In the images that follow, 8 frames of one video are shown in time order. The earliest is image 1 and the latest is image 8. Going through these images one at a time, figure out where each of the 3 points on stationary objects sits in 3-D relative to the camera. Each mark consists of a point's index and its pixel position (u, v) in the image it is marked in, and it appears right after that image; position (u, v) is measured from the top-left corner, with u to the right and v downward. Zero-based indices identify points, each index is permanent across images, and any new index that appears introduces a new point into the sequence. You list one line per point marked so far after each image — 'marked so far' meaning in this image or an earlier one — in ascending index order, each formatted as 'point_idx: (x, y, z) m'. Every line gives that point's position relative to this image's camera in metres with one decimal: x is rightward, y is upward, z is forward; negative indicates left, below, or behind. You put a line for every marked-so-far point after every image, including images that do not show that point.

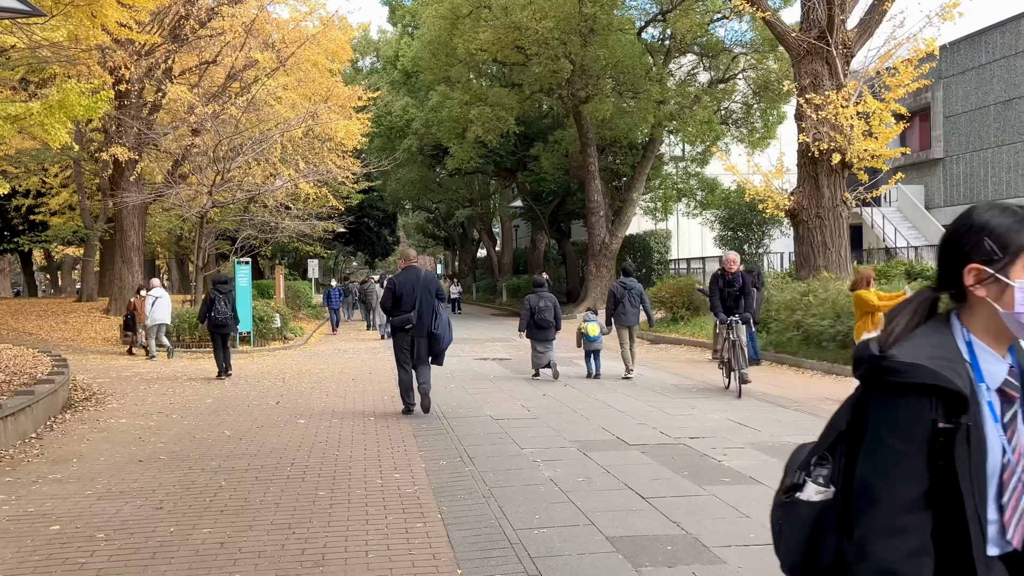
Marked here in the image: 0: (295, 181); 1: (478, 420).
0: (-4.1, +2.0, +19.3) m
1: (-0.3, -1.0, +7.8) m
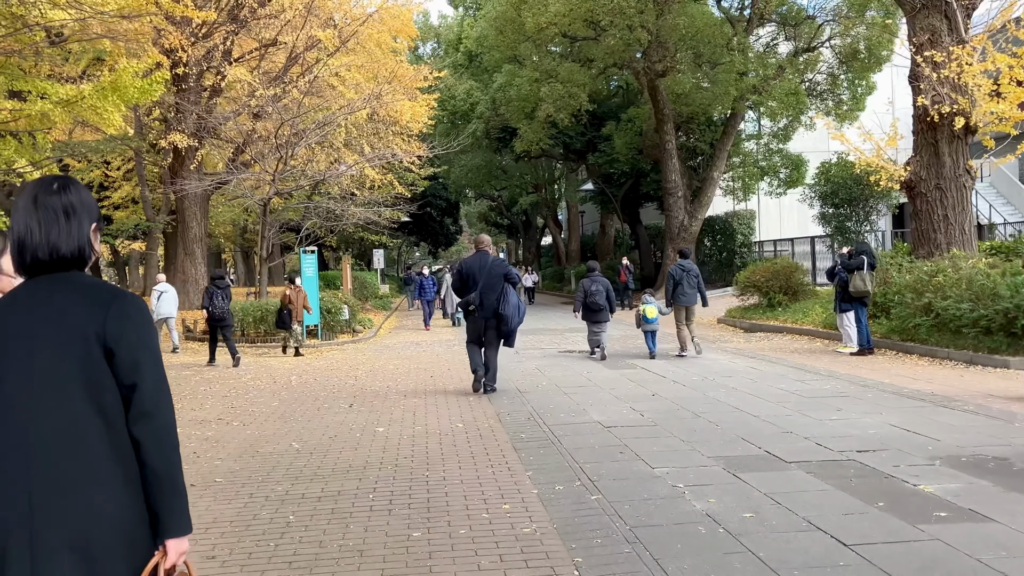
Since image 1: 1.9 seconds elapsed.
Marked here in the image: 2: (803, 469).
0: (-2.7, +2.1, +18.3) m
1: (+0.5, -0.9, +6.6) m
2: (+1.4, -0.9, +5.0) m
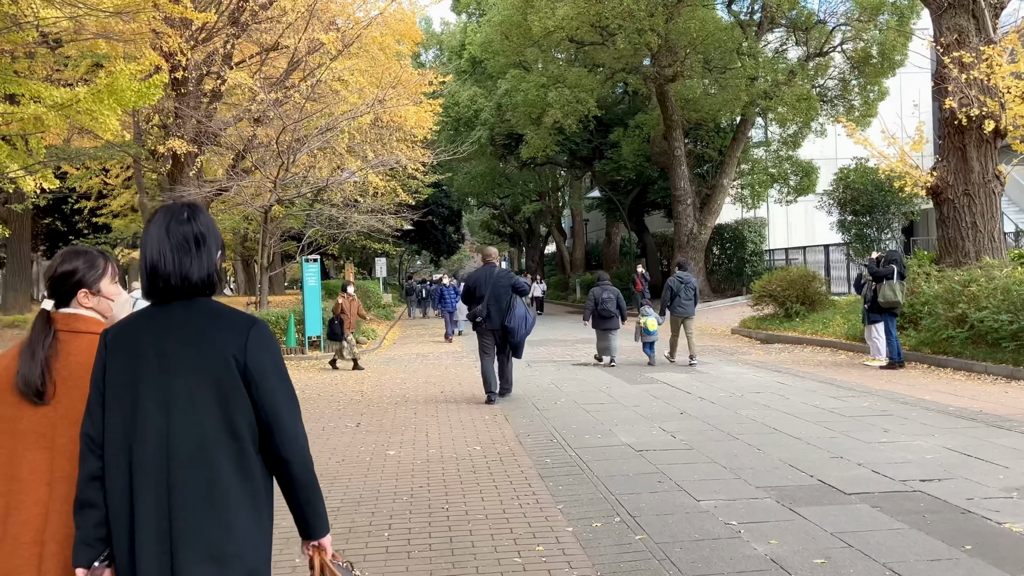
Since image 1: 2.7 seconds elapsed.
0: (-2.5, +2.0, +17.8) m
1: (+0.6, -0.9, +6.1) m
2: (+1.6, -0.9, +4.5) m
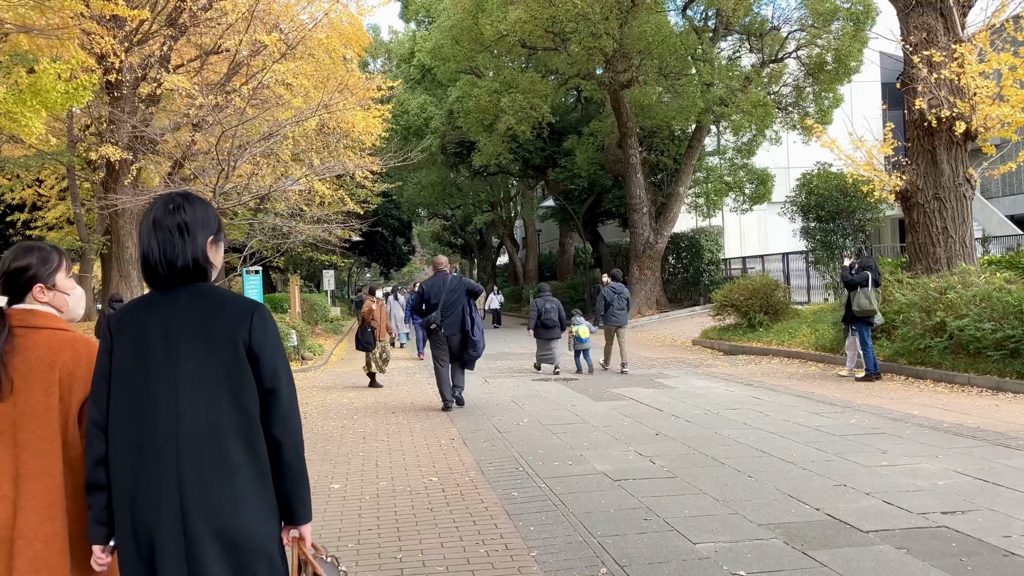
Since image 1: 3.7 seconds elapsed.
0: (-3.3, +1.8, +17.0) m
1: (+0.4, -1.0, +5.4) m
2: (+1.4, -1.0, +3.9) m
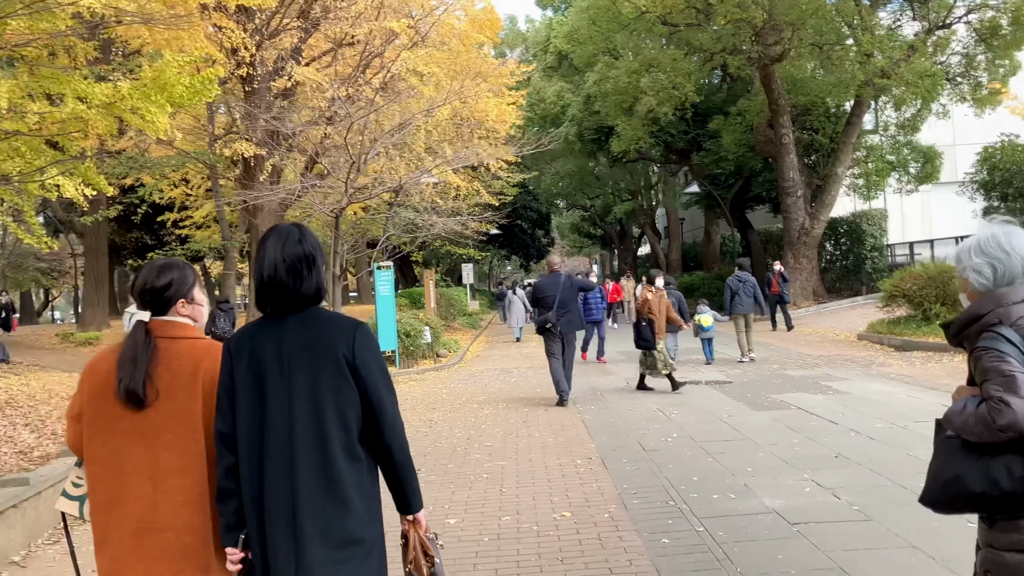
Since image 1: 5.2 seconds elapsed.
0: (-1.1, +1.8, +16.4) m
1: (+1.1, -1.0, +4.4) m
2: (+1.9, -1.0, +2.7) m
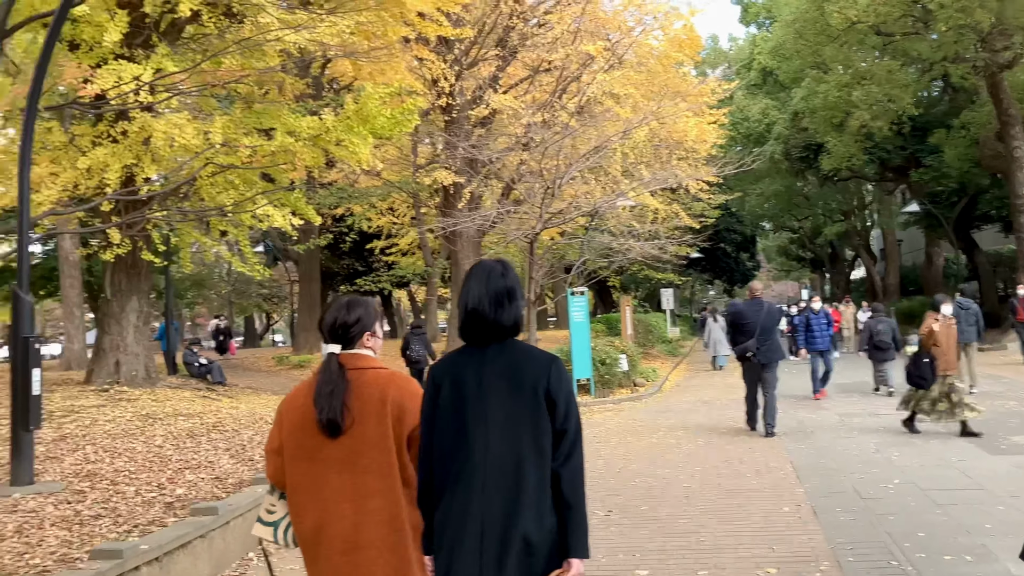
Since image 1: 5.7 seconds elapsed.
0: (+2.0, +1.4, +16.0) m
1: (+1.8, -1.1, +3.8) m
2: (+2.3, -1.0, +2.0) m
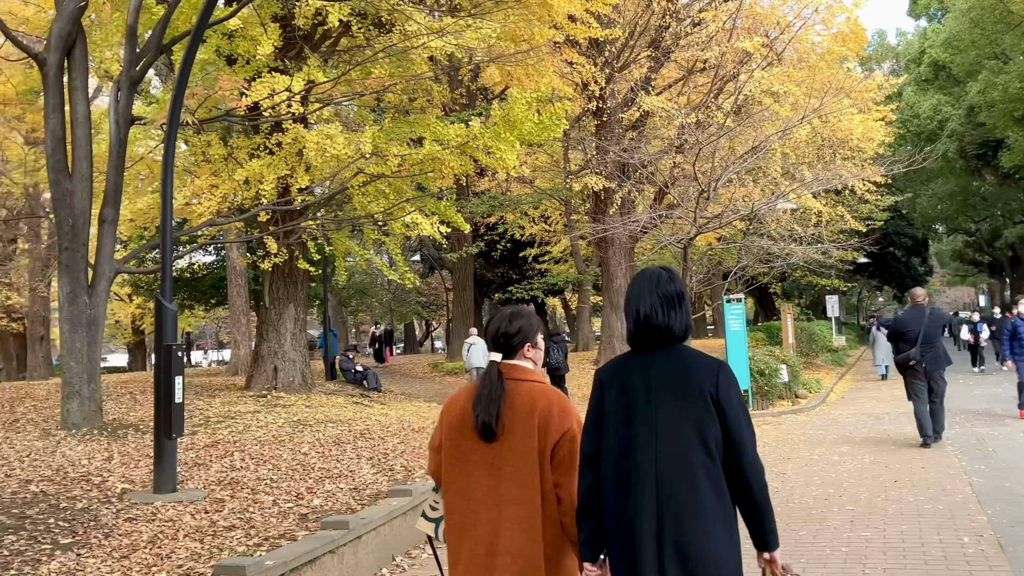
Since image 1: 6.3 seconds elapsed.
0: (+4.3, +1.3, +15.2) m
1: (+2.2, -1.1, +3.2) m
2: (+2.4, -1.0, +1.3) m
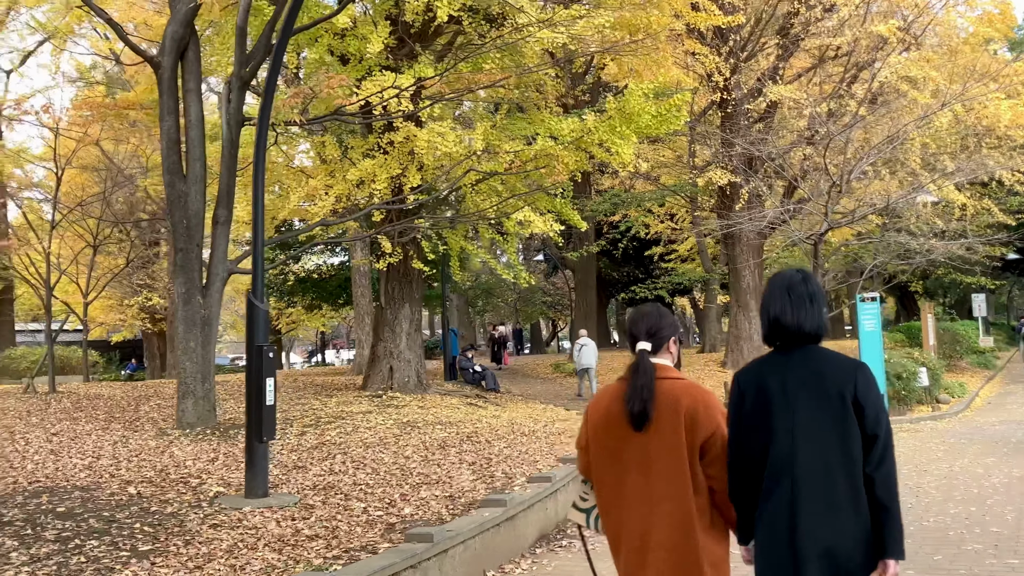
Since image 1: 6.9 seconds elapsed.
0: (+6.0, +1.4, +14.3) m
1: (+2.5, -1.1, +2.6) m
2: (+2.4, -1.0, +0.7) m
